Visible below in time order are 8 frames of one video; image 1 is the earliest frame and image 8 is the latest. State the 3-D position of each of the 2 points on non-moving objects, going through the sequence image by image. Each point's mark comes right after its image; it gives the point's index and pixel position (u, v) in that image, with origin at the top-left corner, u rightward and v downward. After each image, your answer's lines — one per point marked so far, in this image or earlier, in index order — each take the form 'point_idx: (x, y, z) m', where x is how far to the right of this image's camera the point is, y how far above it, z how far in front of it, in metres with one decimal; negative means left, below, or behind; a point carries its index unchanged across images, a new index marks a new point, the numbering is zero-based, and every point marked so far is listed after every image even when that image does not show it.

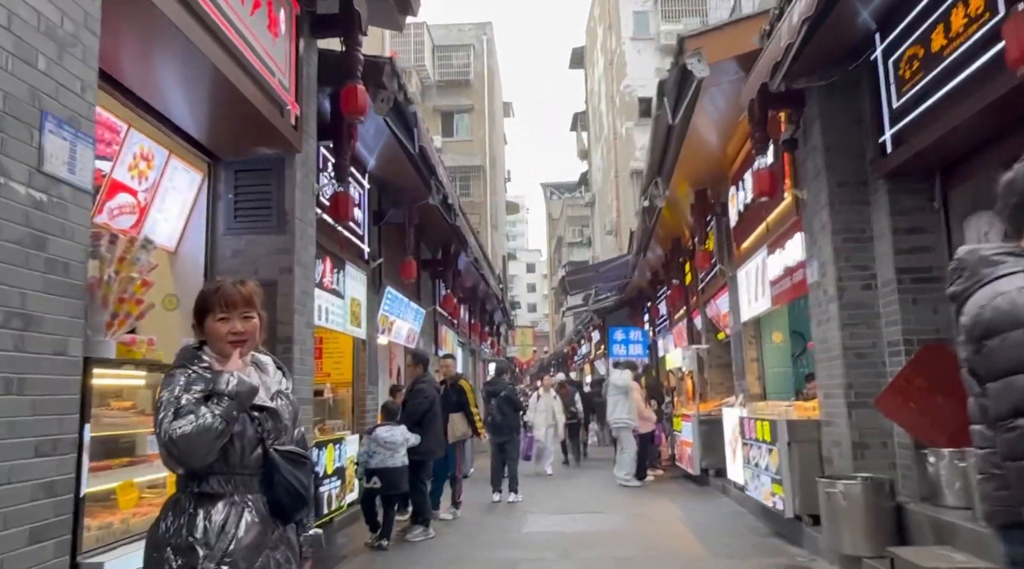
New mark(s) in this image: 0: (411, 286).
0: (-1.4, 0.0, +11.0) m
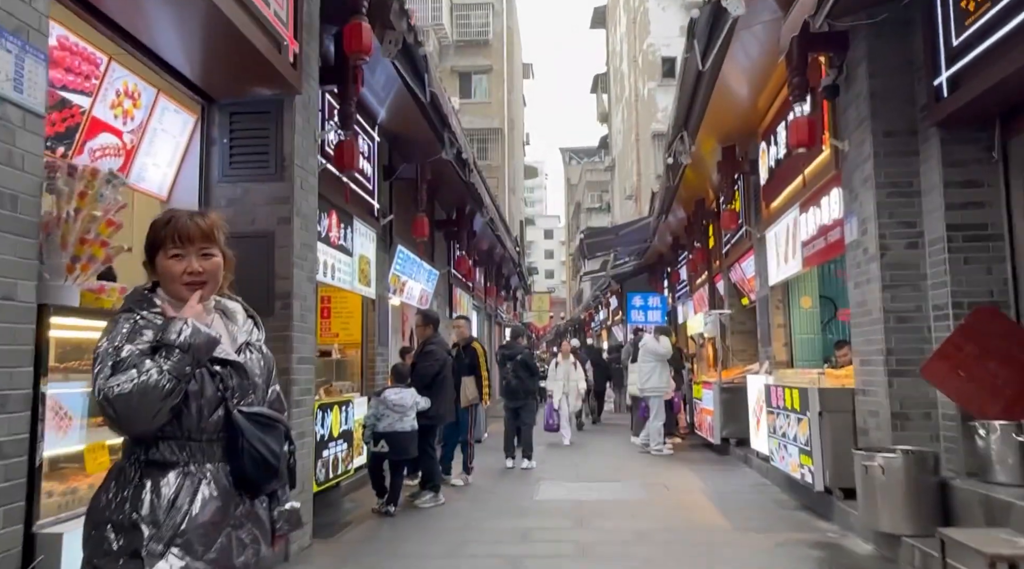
0: (-1.2, +0.5, +10.7) m
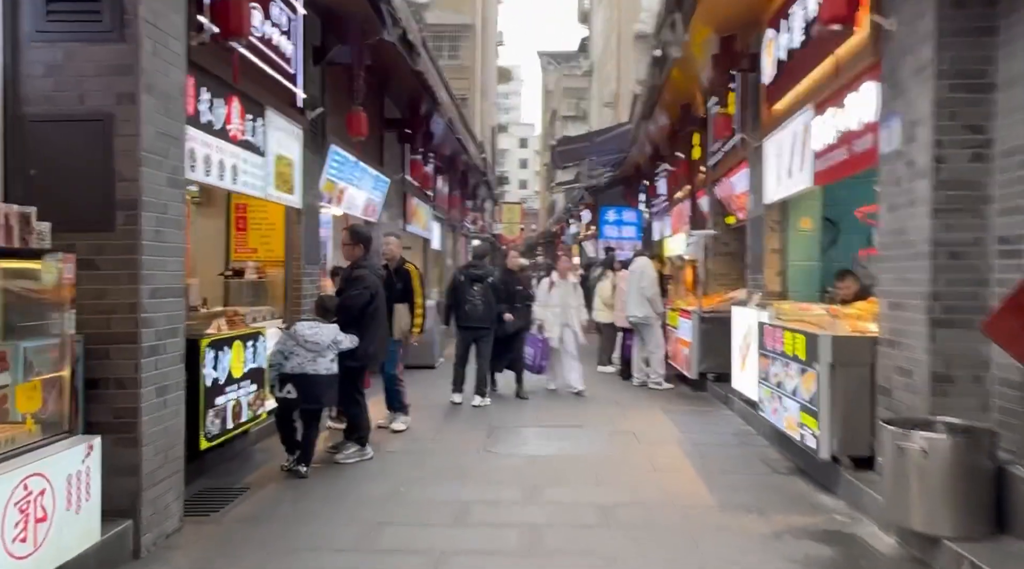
0: (-1.7, +1.6, +9.3) m
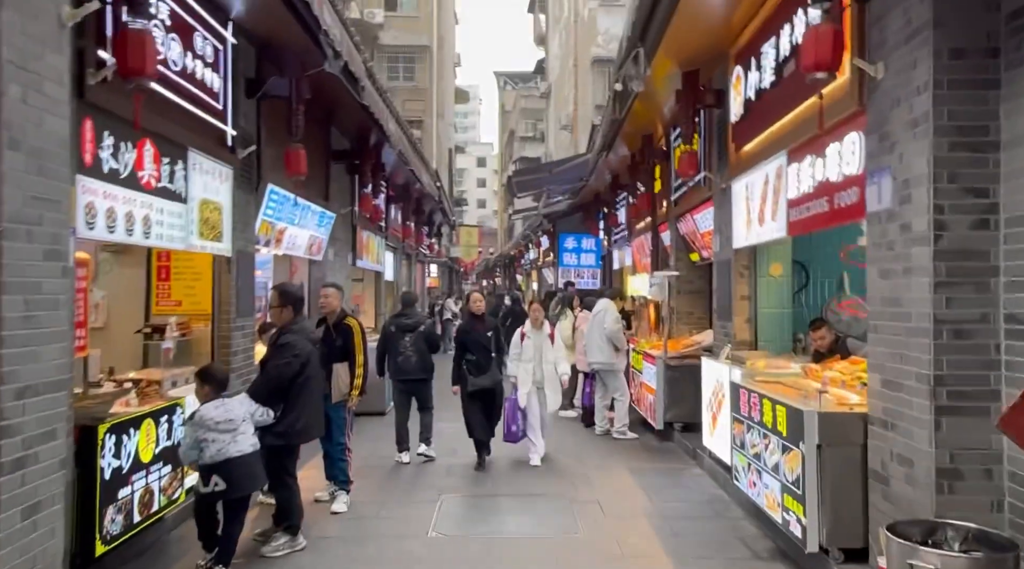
0: (-2.2, +1.1, +8.8) m
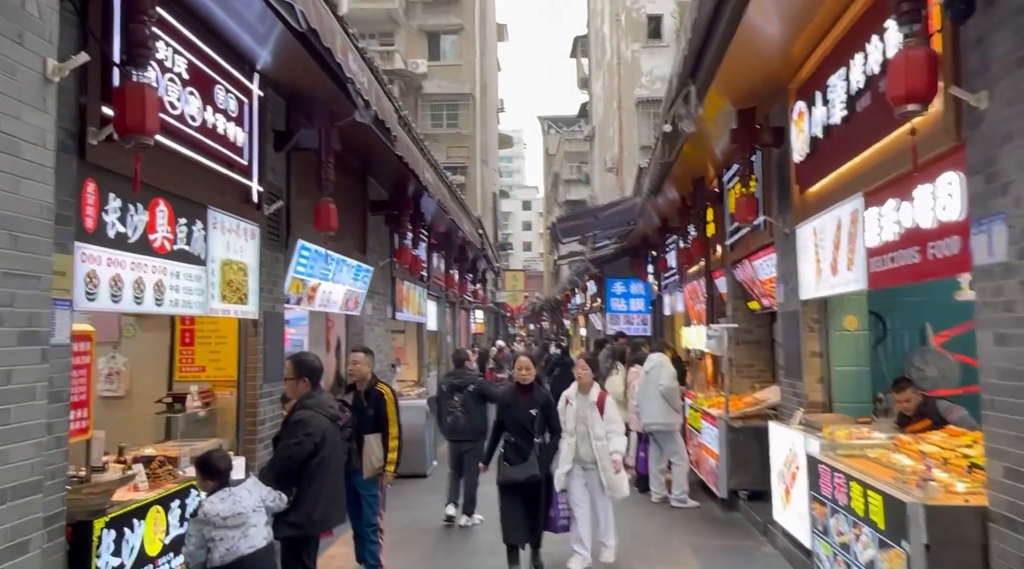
0: (-1.7, +0.5, +8.4) m
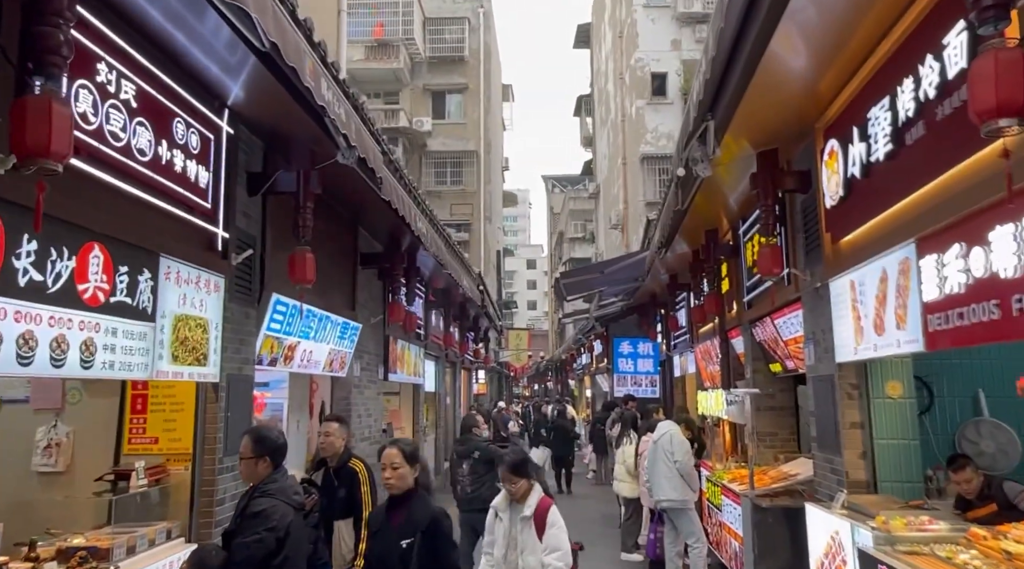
0: (-1.7, -0.1, +7.8) m
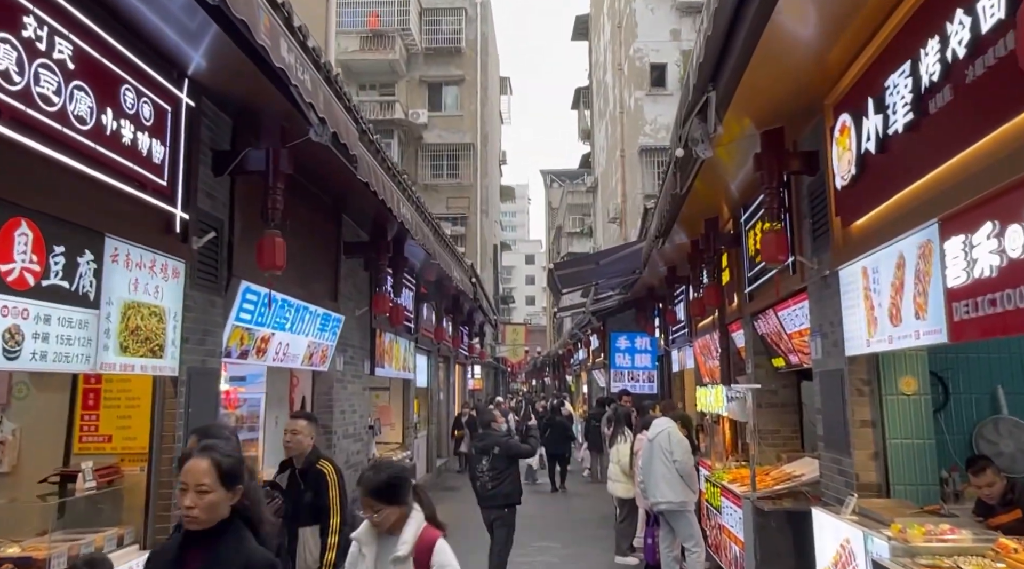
0: (-1.8, 0.0, +7.4) m
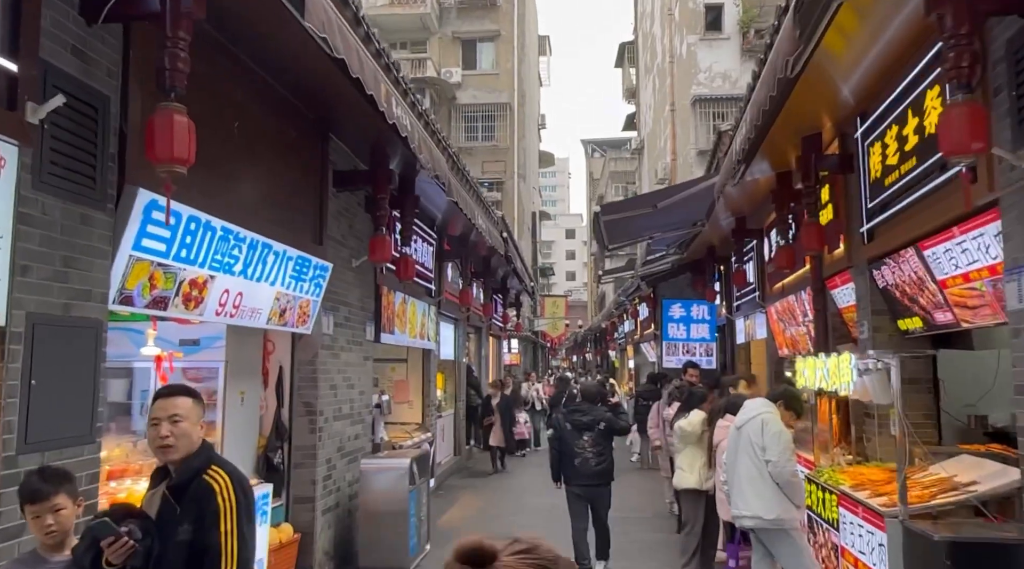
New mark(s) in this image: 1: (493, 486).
0: (-1.6, +0.5, +5.7) m
1: (-0.3, -2.8, +10.9) m
